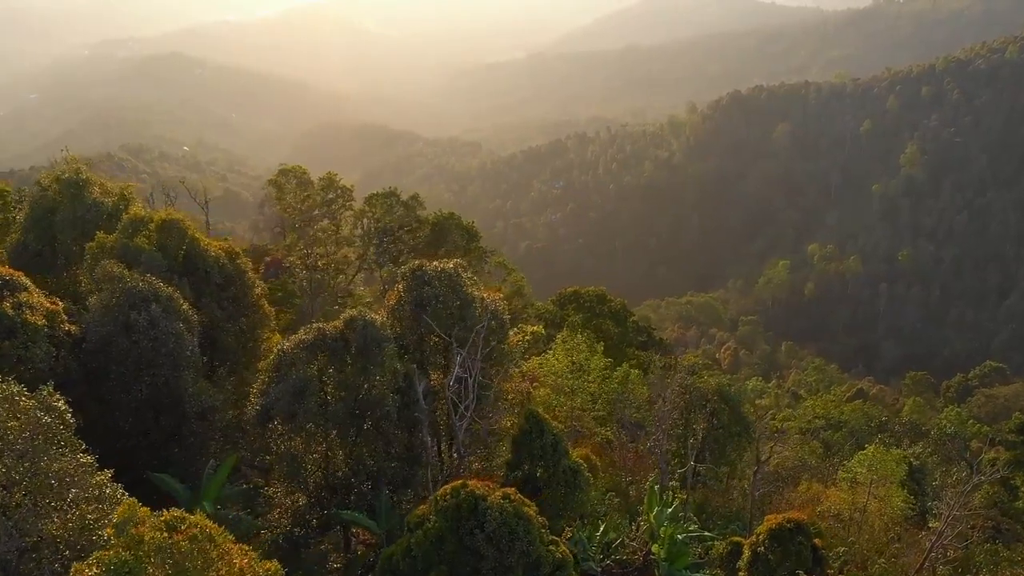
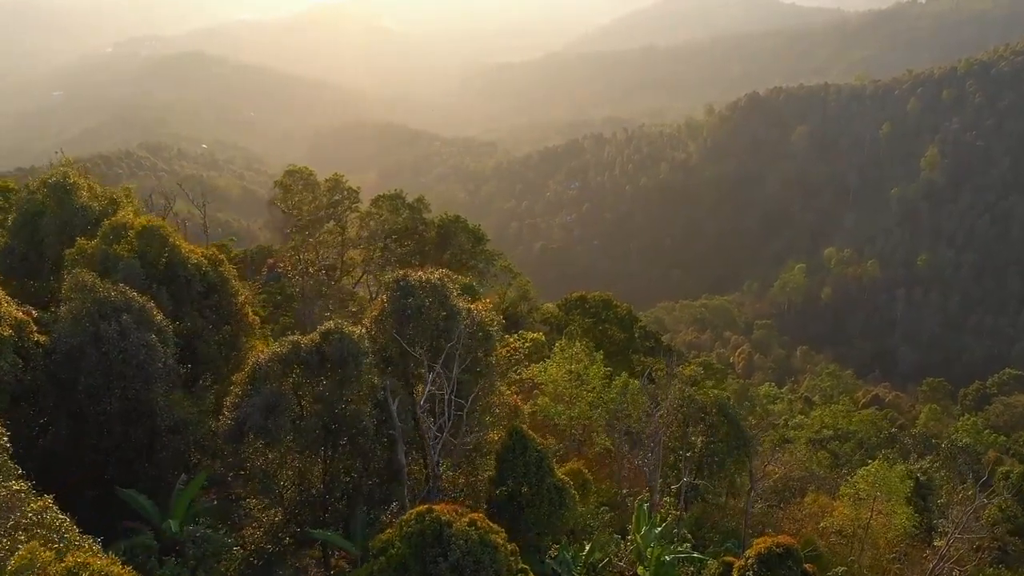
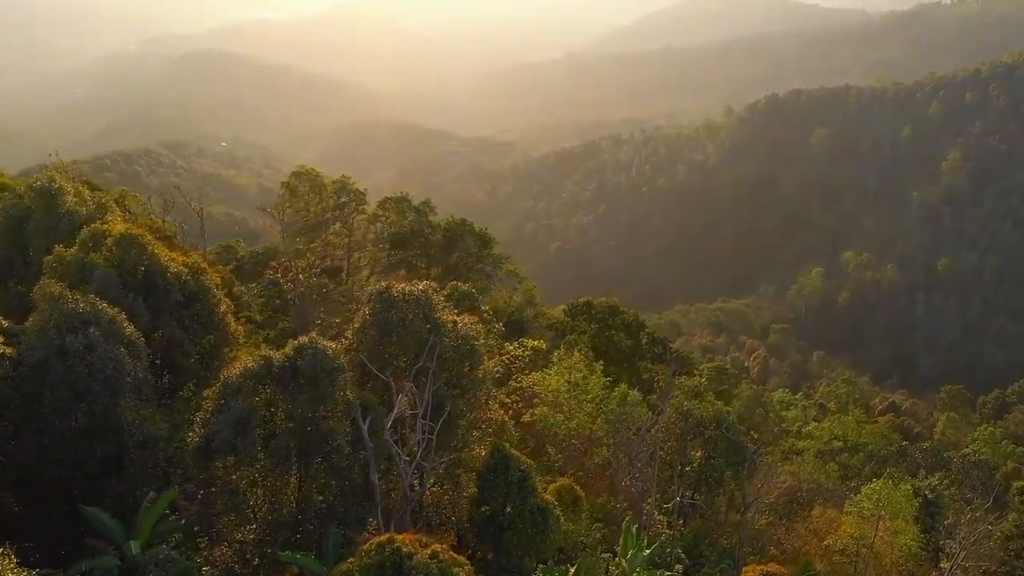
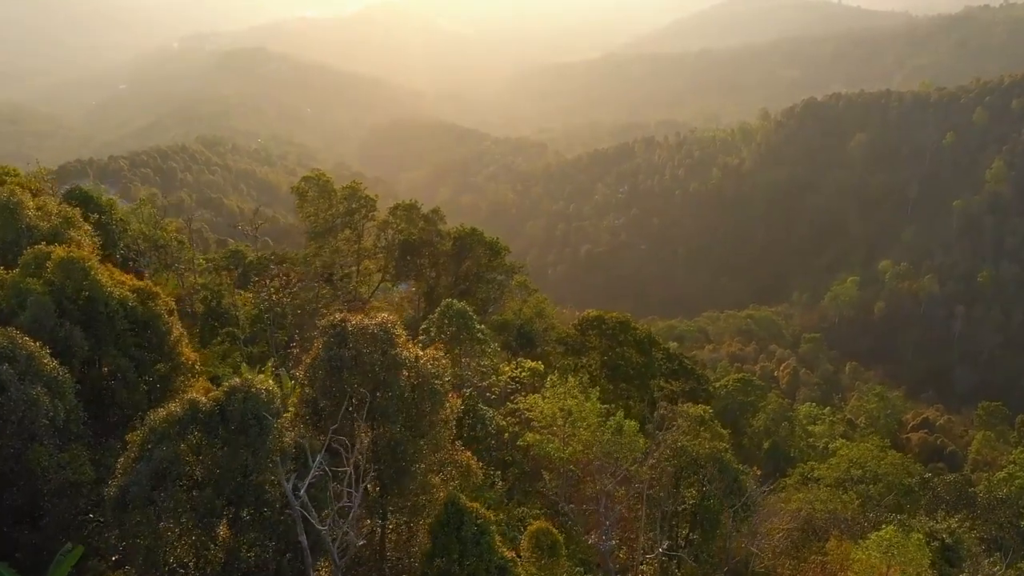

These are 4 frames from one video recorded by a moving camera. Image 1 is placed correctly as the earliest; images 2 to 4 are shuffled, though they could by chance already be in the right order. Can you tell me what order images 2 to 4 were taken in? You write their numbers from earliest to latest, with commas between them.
2, 3, 4
